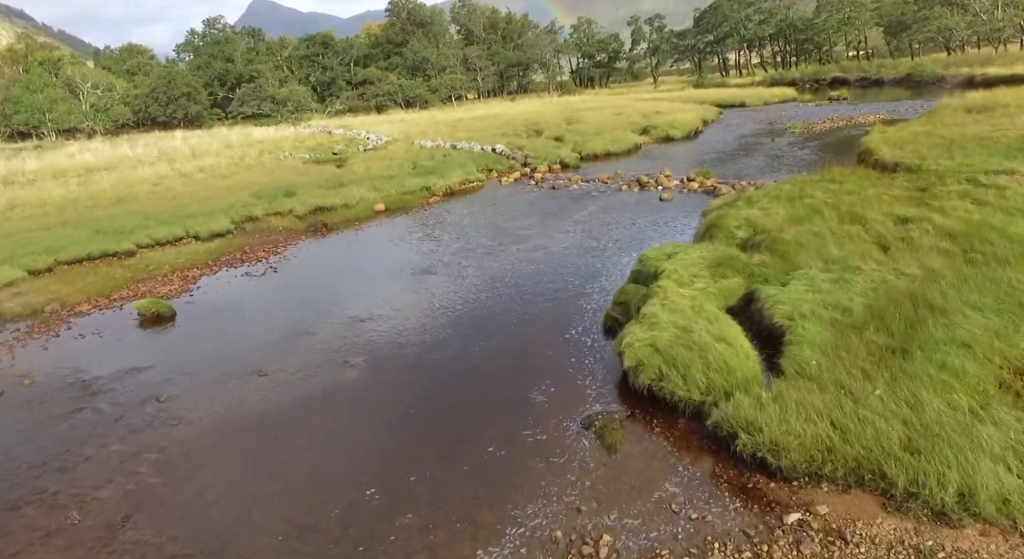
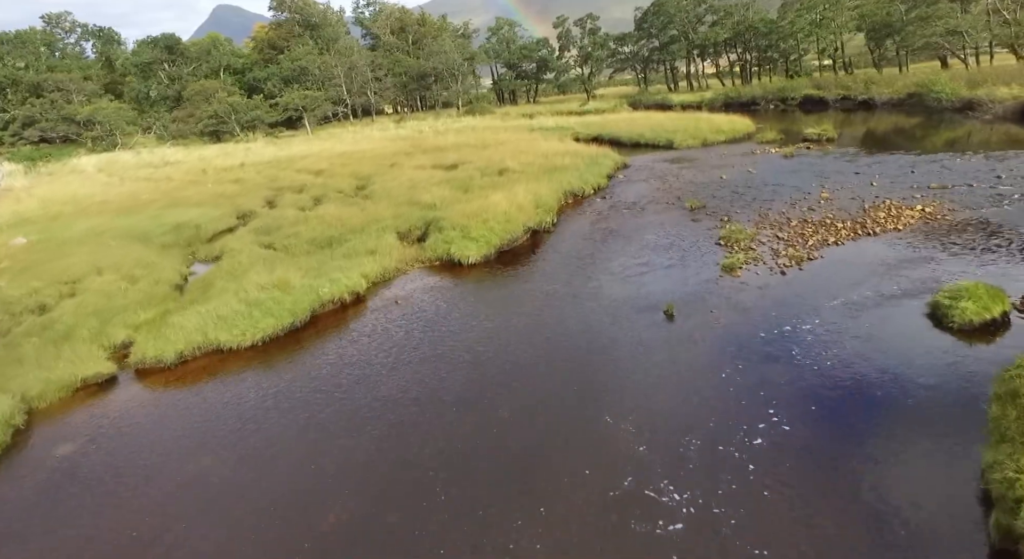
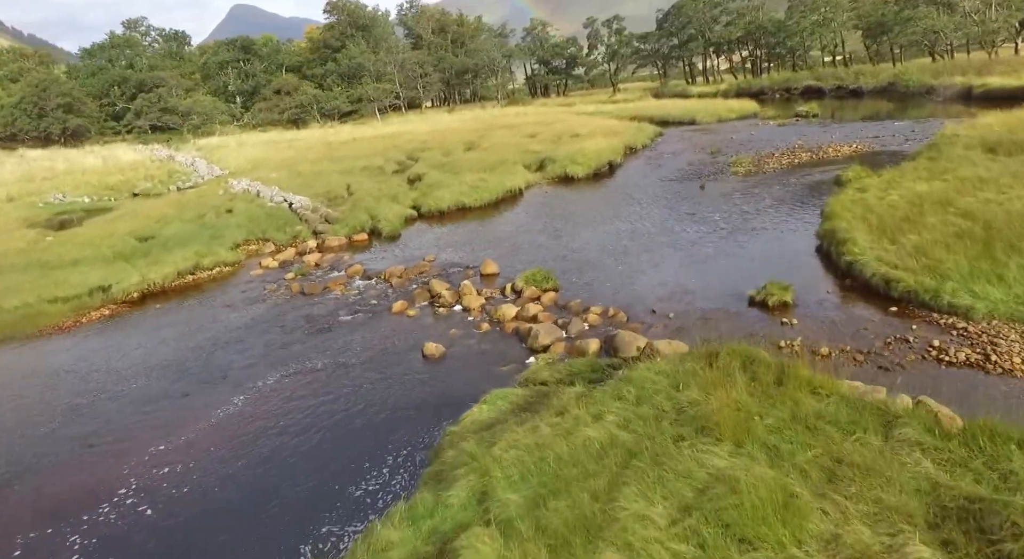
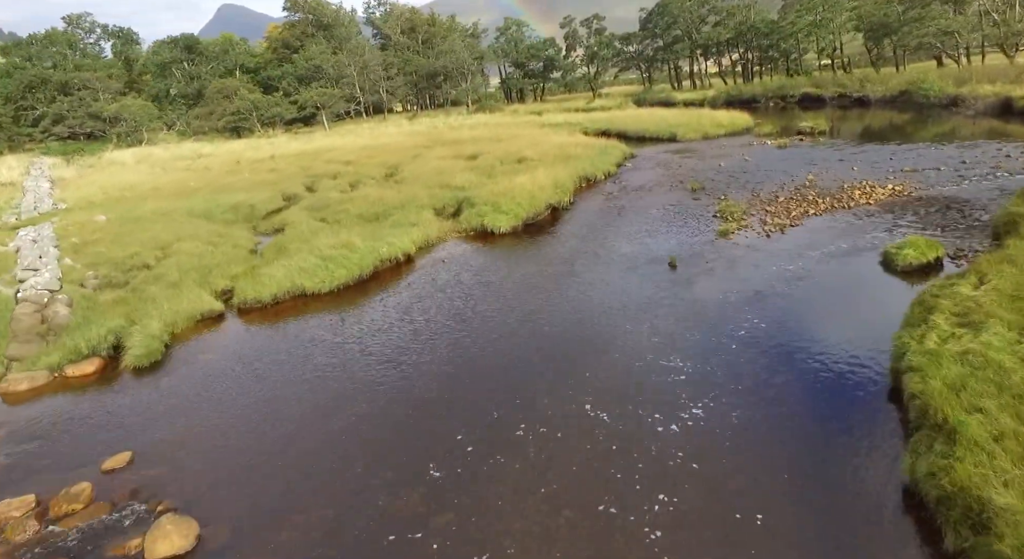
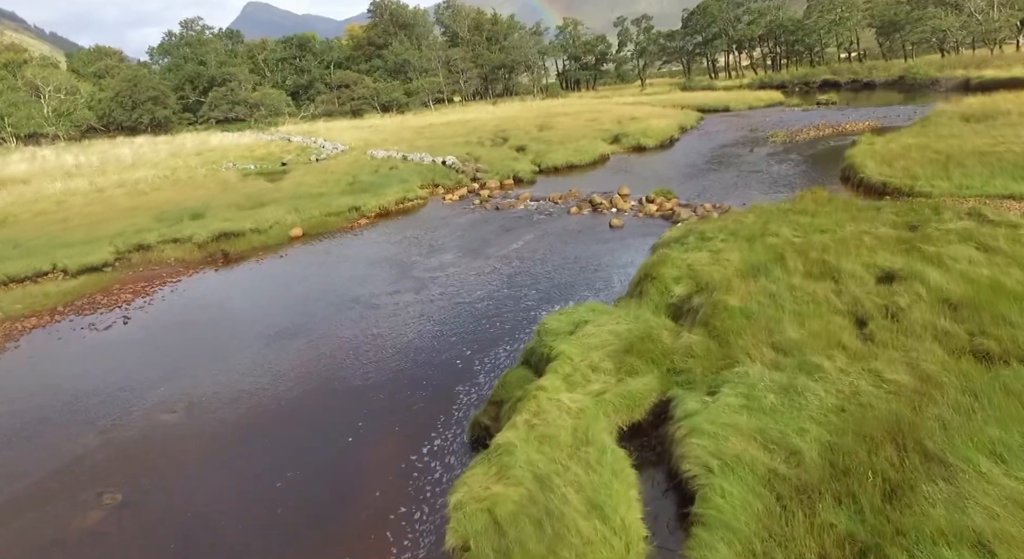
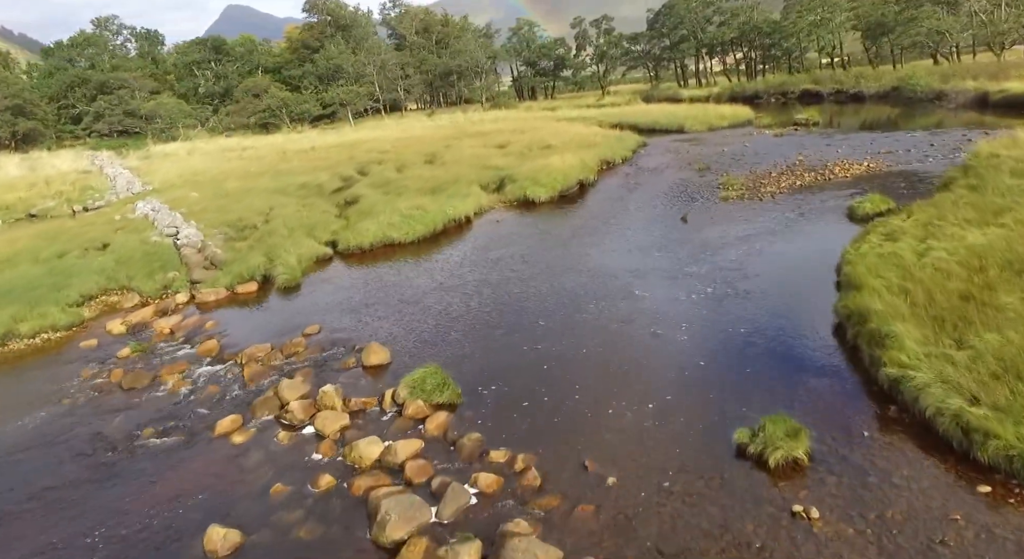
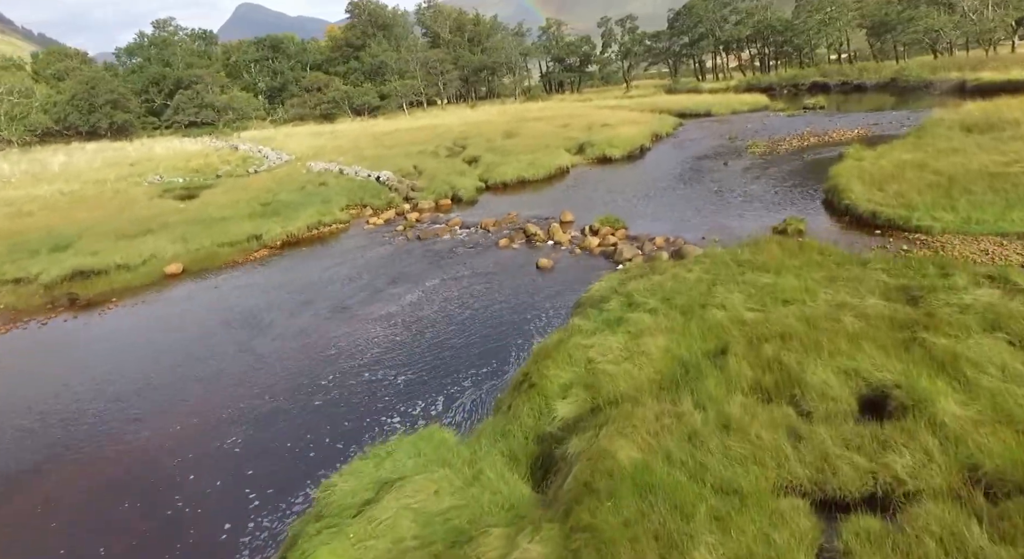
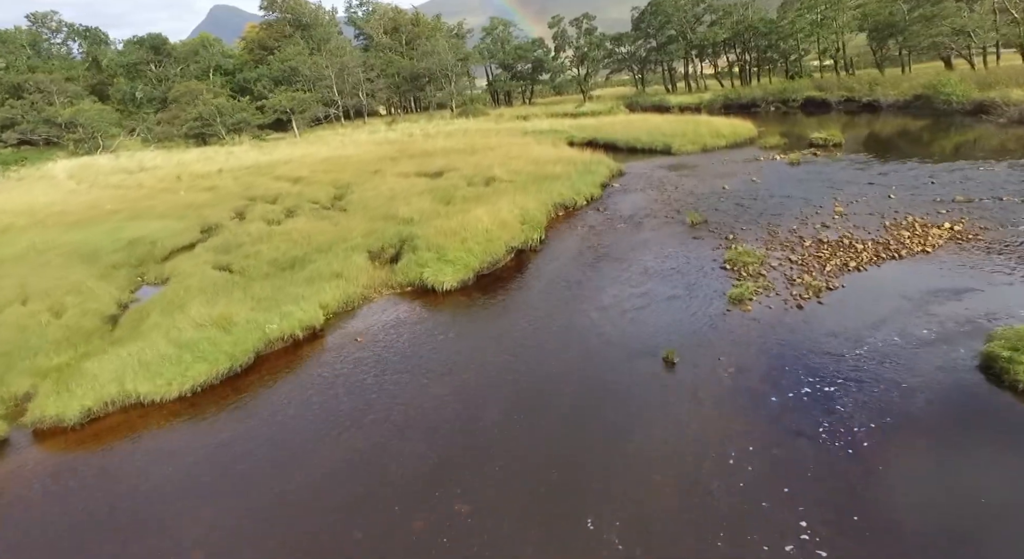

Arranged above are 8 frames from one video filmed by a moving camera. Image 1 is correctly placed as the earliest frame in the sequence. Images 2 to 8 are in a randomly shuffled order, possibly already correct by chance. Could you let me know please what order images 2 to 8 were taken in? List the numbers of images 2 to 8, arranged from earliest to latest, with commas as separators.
5, 7, 3, 6, 4, 2, 8
